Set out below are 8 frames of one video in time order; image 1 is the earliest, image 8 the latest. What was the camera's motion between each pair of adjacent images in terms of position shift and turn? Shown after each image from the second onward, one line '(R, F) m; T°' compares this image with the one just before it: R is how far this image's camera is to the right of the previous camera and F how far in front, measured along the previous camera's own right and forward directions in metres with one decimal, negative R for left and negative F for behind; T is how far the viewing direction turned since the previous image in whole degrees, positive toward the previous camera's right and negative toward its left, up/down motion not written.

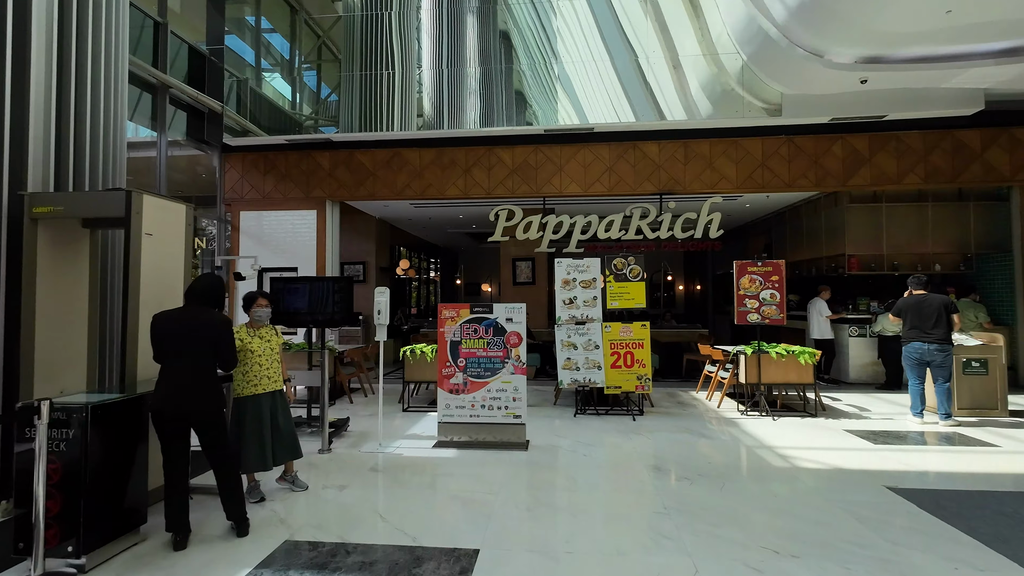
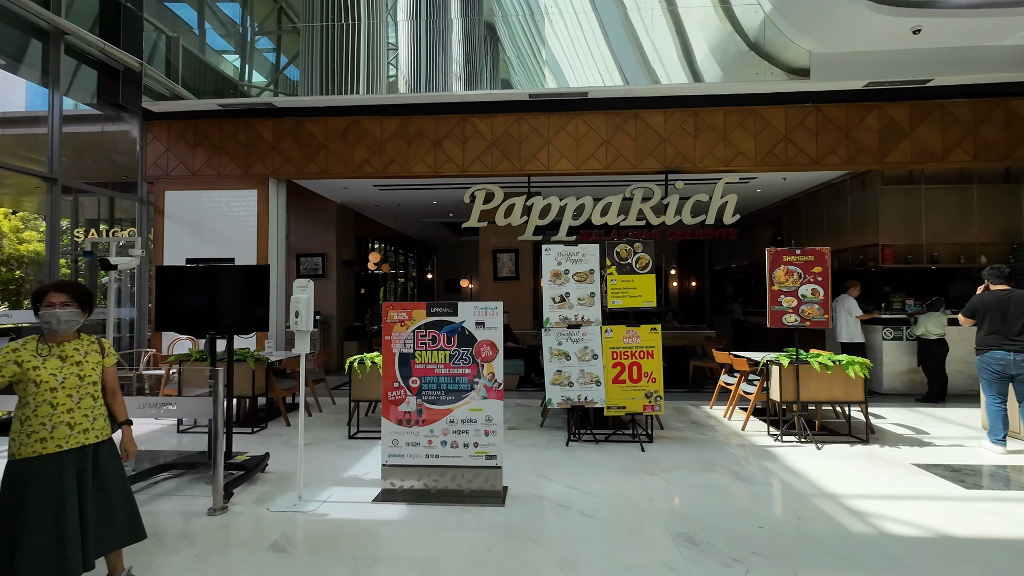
(+0.1, +1.2) m; +2°
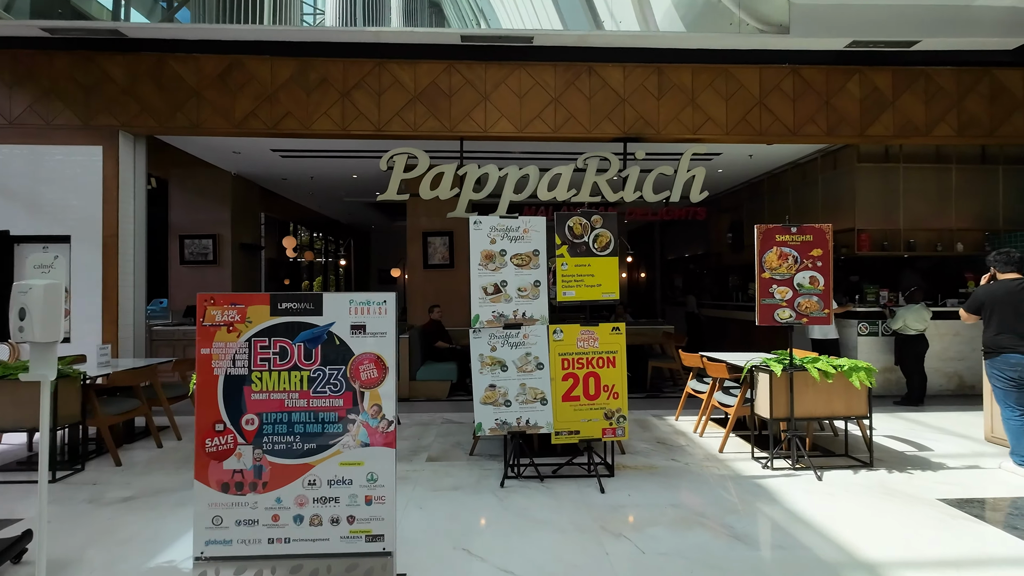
(+0.2, +1.2) m; +6°
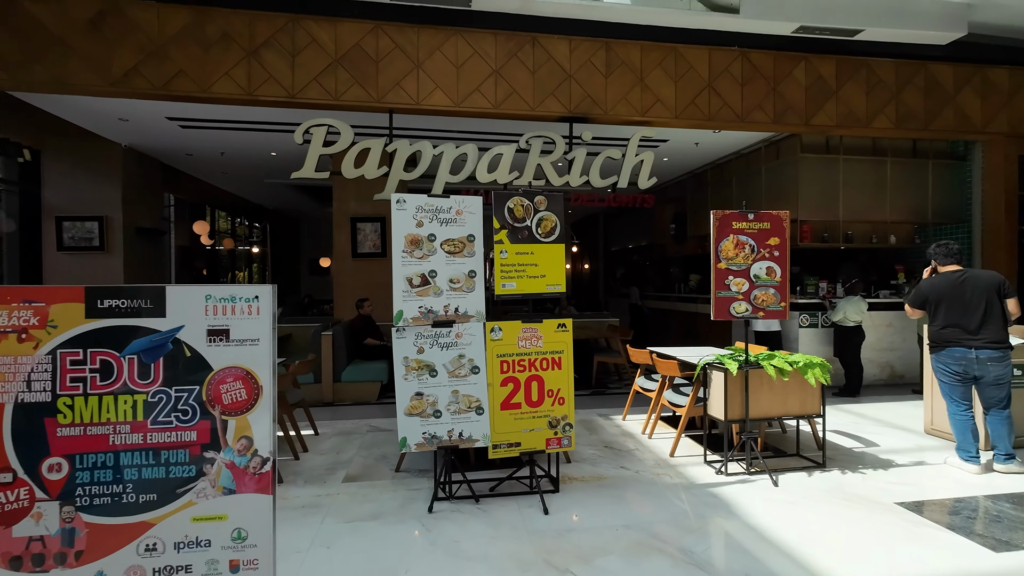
(+0.1, +0.5) m; +6°
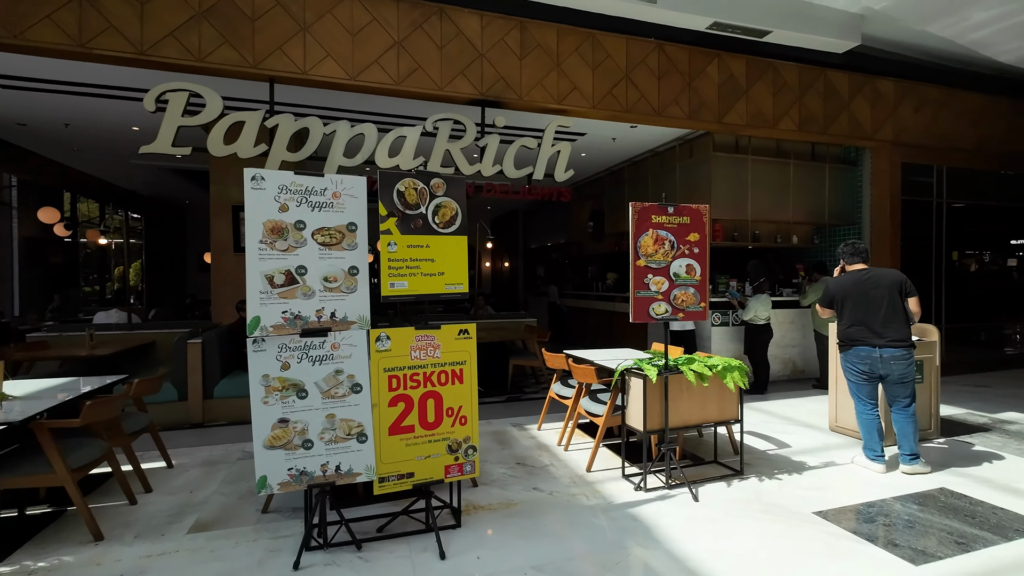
(+0.2, +0.5) m; +9°
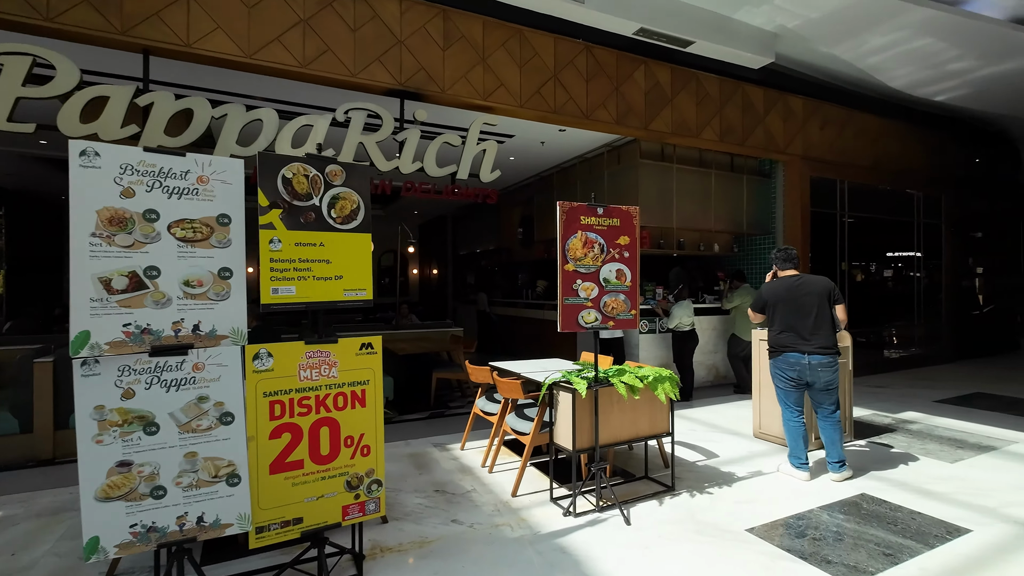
(+0.1, +0.3) m; +8°
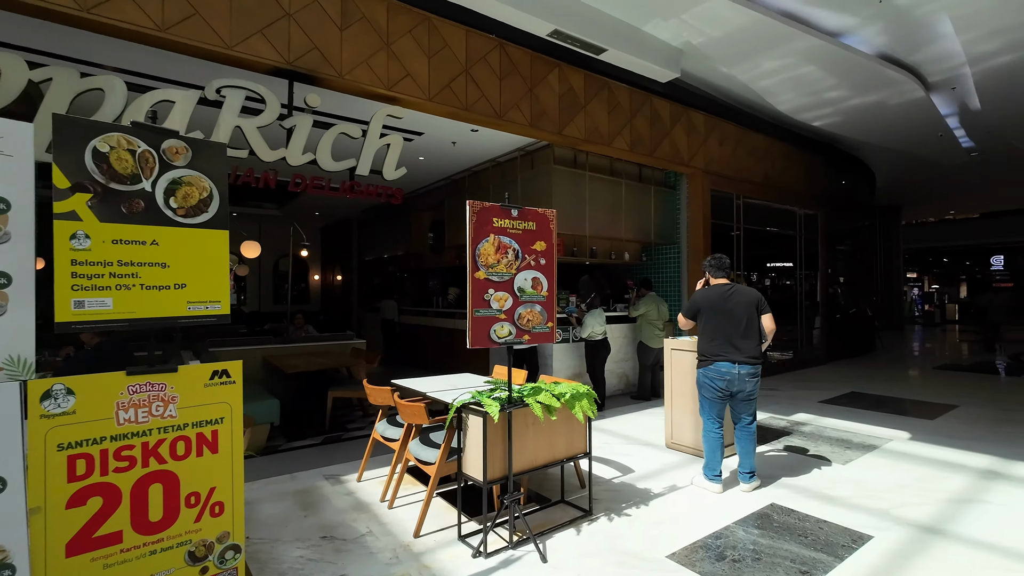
(+0.1, +0.3) m; +10°
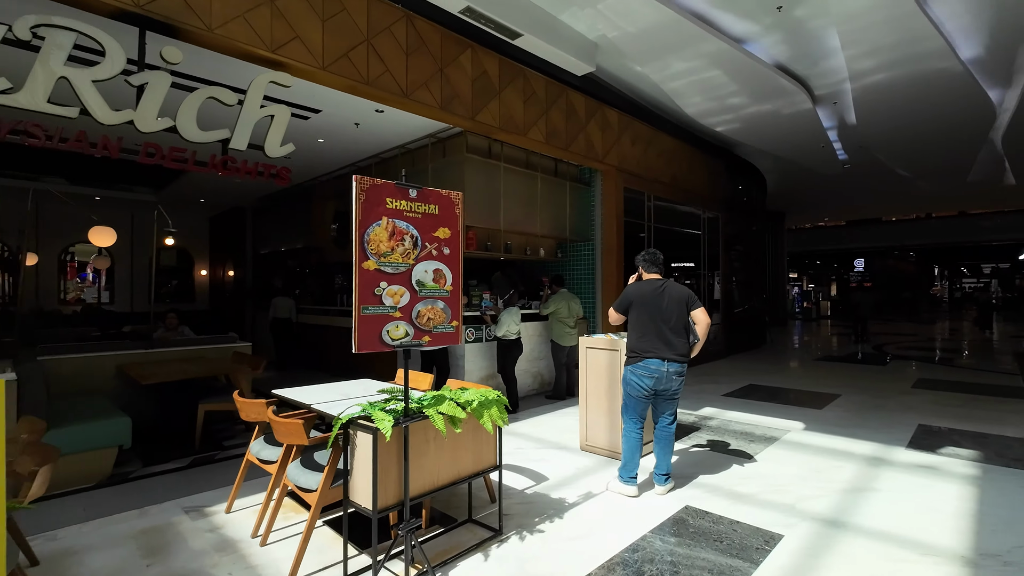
(+0.1, +0.3) m; +10°
